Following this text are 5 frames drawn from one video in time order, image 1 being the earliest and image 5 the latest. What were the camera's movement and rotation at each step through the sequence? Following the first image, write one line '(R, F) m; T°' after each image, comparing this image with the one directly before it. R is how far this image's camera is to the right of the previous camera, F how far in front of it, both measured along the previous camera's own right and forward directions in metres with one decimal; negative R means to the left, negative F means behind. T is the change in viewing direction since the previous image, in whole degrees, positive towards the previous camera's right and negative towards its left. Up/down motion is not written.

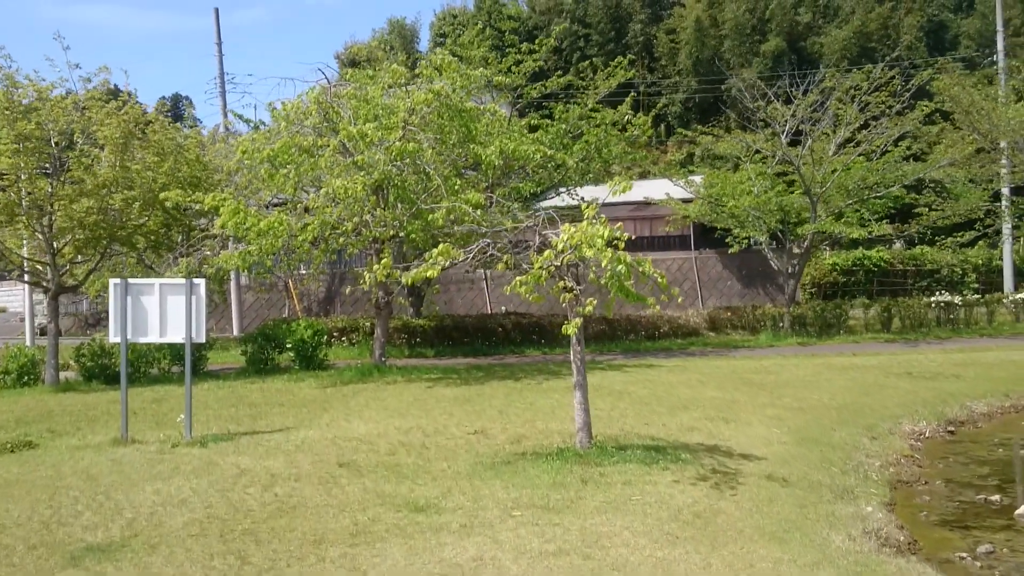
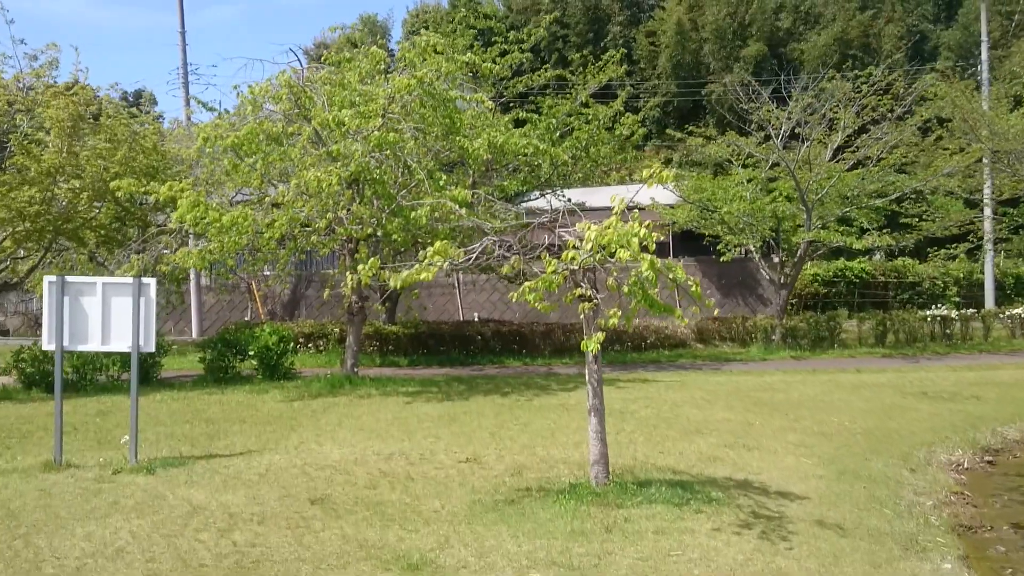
(-0.3, +1.3) m; +2°
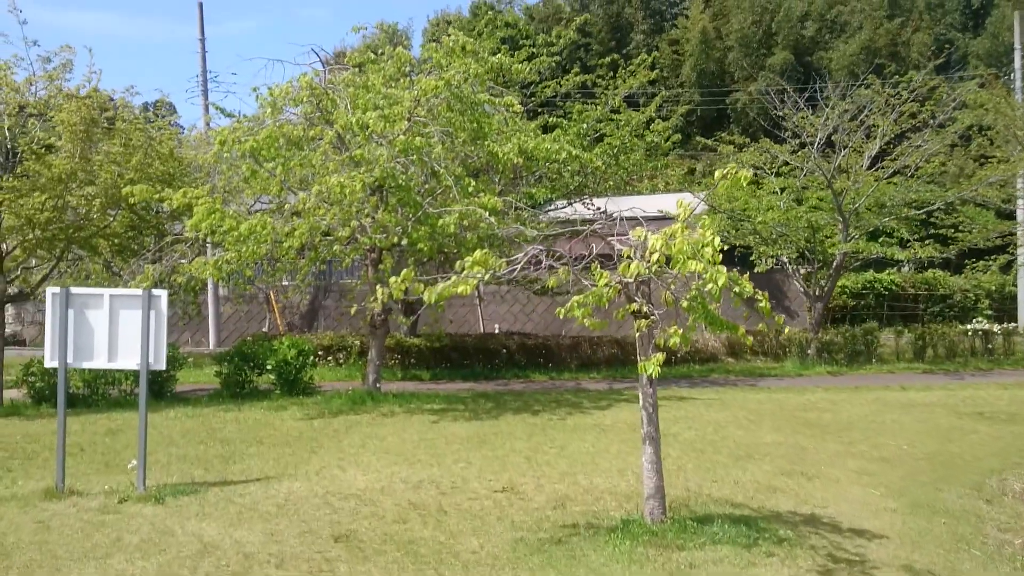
(-0.2, +0.7) m; -1°
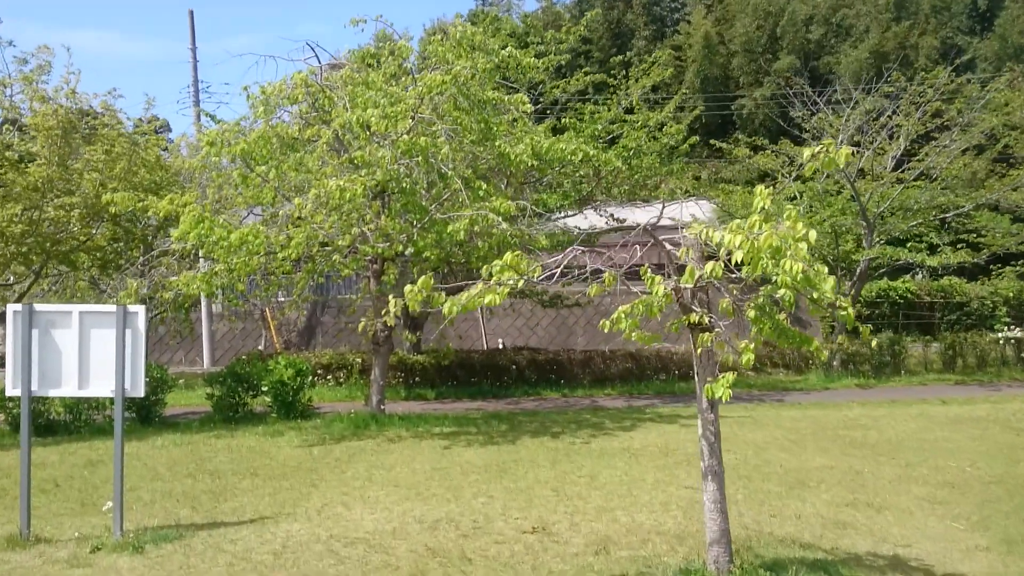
(-0.2, +1.1) m; 0°
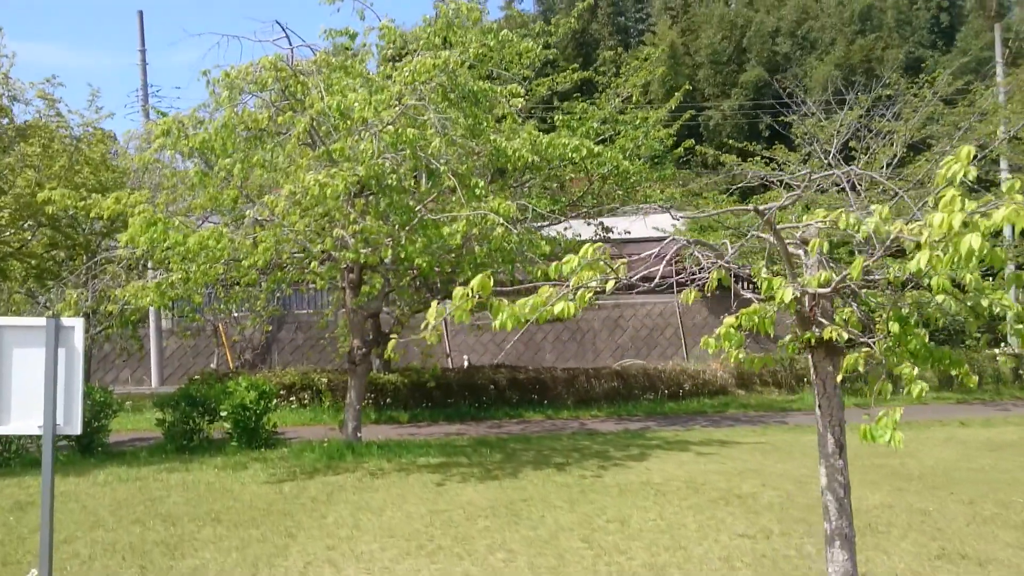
(-0.5, +1.5) m; +3°
